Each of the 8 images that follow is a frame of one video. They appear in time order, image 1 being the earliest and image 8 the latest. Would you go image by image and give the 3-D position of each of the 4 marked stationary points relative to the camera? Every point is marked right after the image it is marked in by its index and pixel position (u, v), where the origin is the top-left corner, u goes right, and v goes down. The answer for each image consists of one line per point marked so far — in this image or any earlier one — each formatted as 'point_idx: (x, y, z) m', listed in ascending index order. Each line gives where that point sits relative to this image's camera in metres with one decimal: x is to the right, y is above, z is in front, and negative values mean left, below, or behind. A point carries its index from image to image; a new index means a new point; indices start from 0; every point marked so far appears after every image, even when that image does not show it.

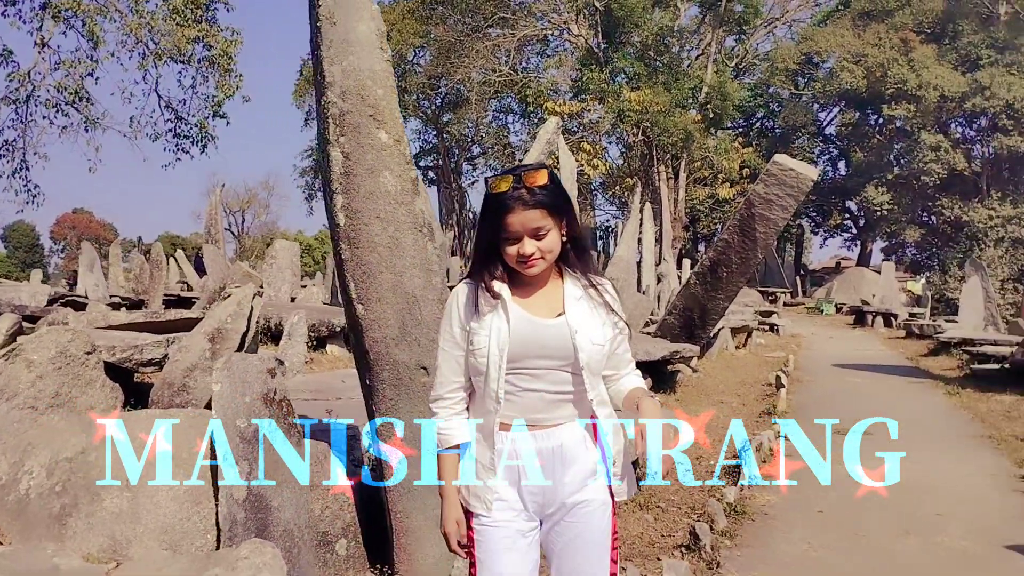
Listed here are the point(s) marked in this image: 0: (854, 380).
0: (+4.4, -1.2, +11.9) m
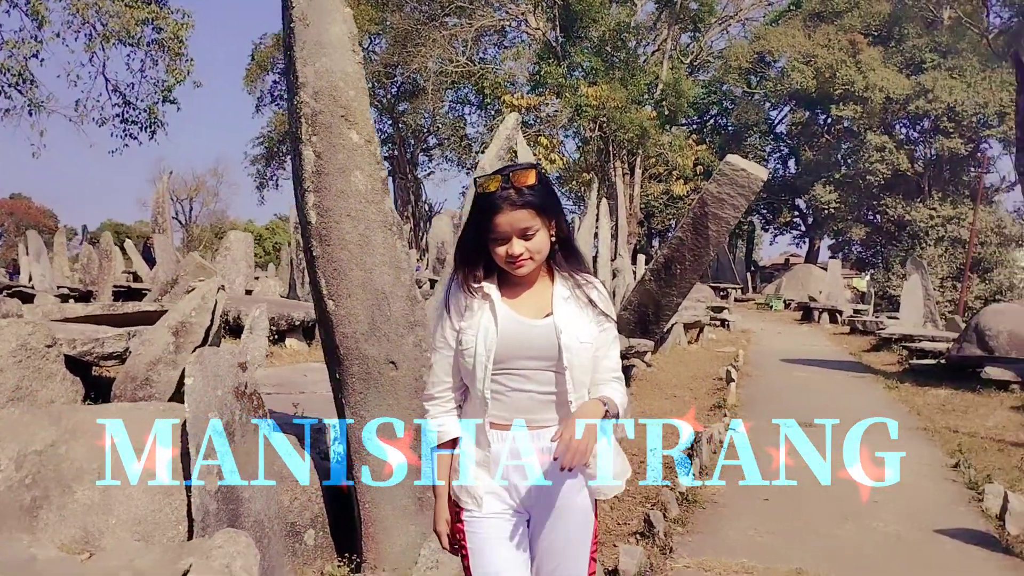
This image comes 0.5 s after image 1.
0: (+3.8, -1.1, +12.2) m
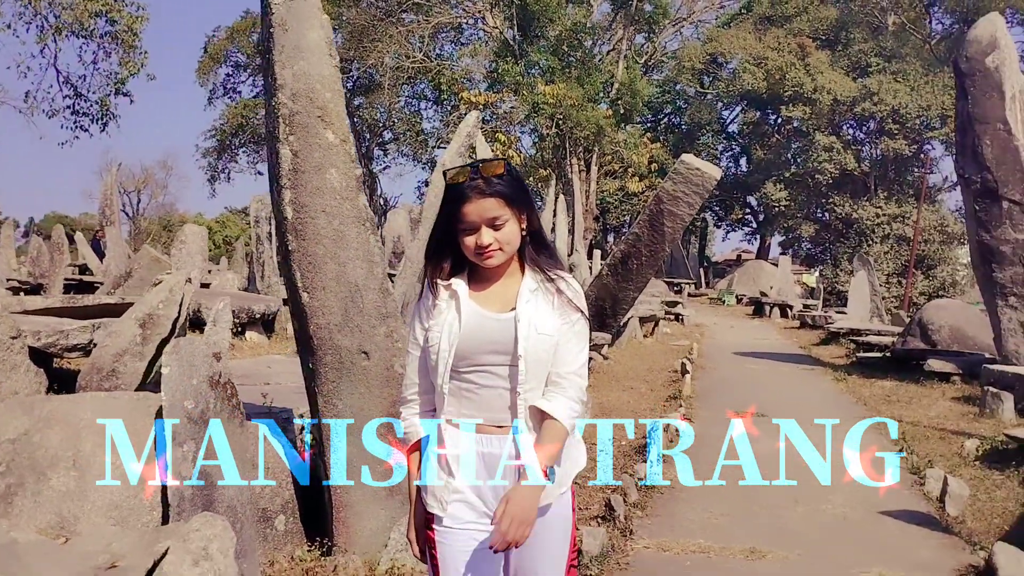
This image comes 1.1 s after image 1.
0: (+3.2, -1.1, +12.5) m
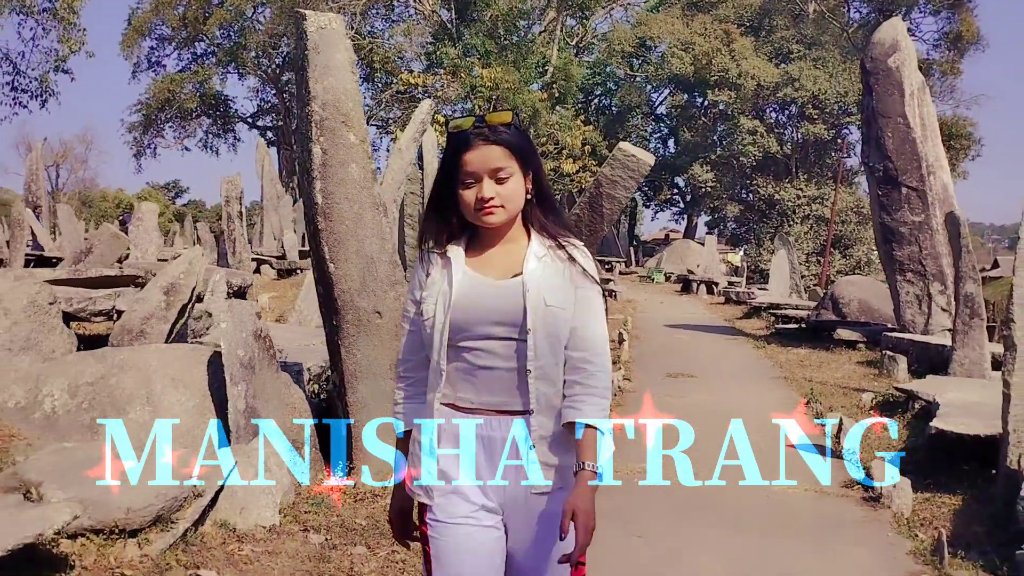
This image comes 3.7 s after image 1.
0: (+2.5, -0.7, +13.7) m
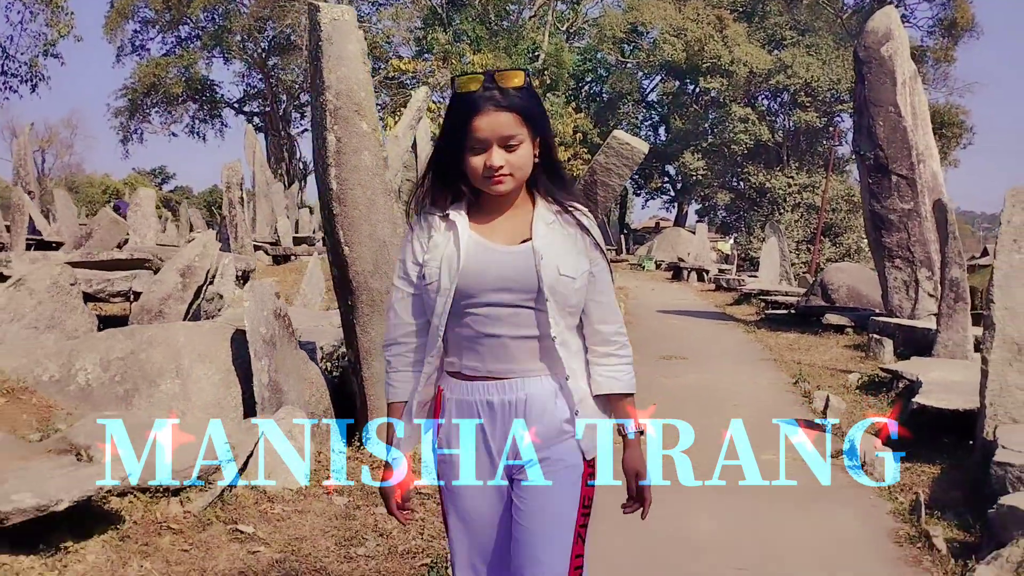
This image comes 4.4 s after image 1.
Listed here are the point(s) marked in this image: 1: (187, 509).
0: (+2.4, -0.5, +14.1) m
1: (-1.3, -0.9, +3.8) m
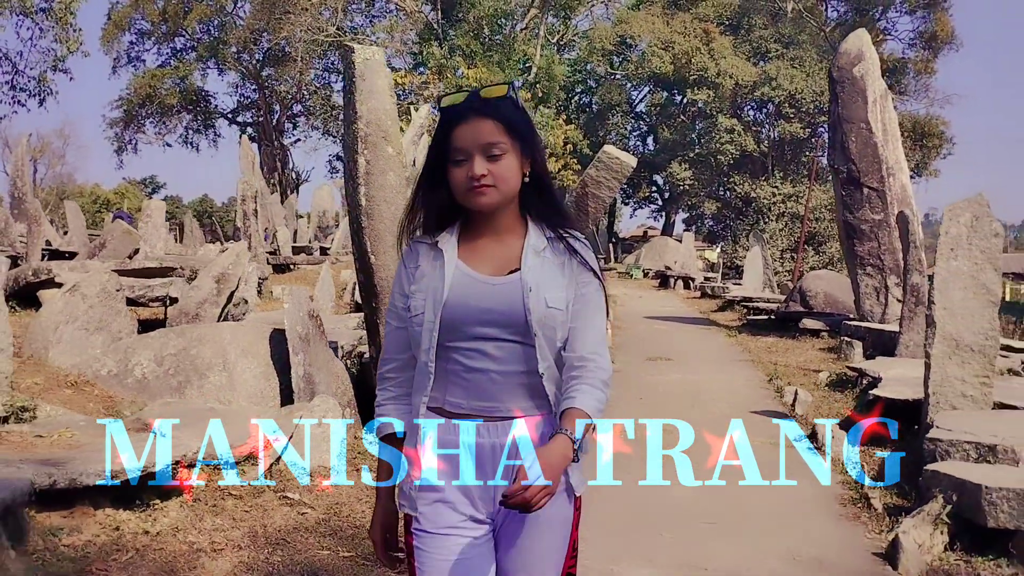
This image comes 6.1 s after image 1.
0: (+2.3, -0.6, +14.8) m
1: (-1.3, -0.9, +4.5) m
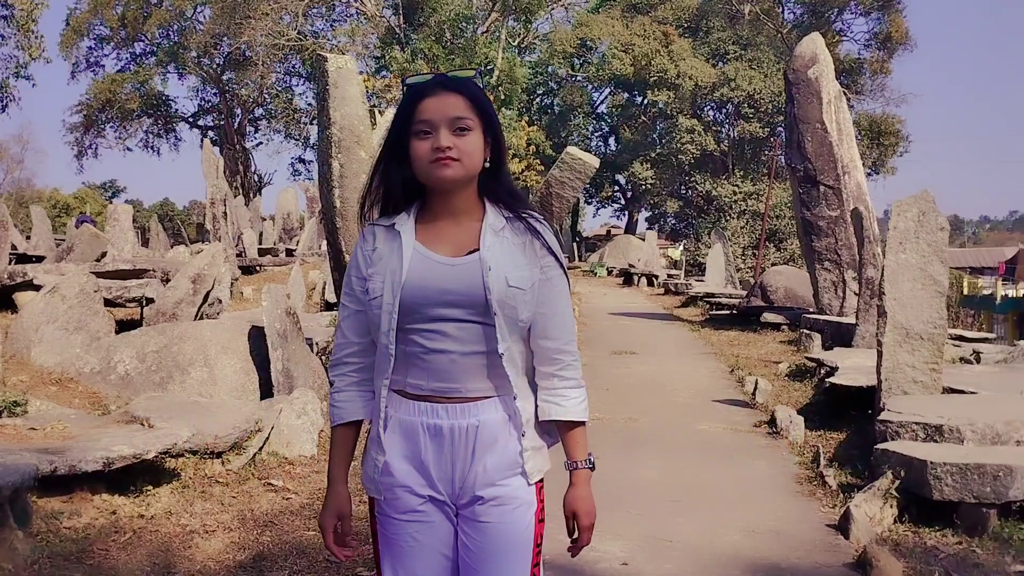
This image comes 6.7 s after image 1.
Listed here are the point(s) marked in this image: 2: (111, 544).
0: (+1.8, -0.6, +15.1) m
1: (-1.4, -0.9, +4.7) m
2: (-1.5, -1.0, +3.6) m
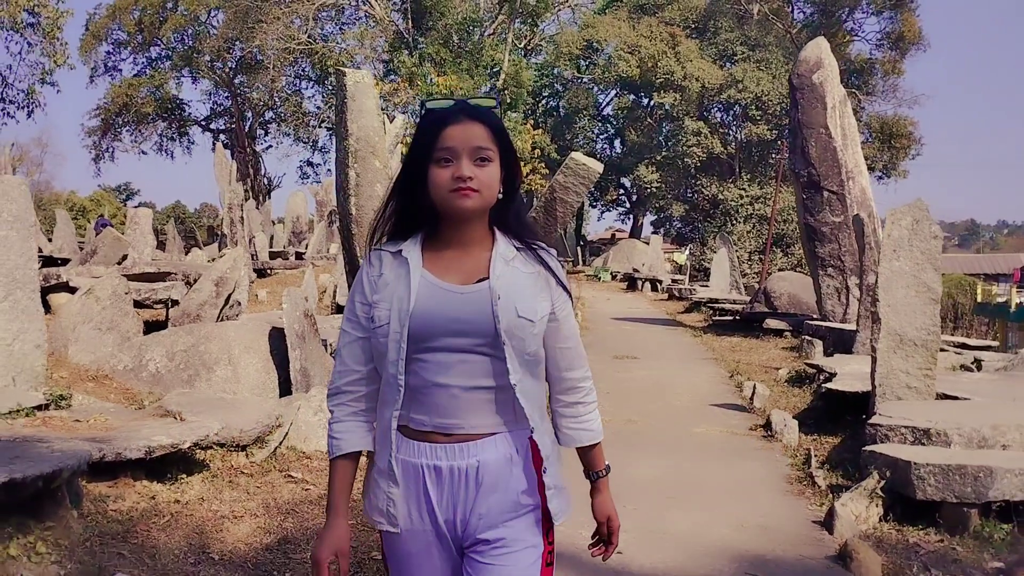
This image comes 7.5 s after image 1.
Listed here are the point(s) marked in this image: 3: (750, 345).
0: (+2.0, -0.7, +15.4) m
1: (-1.4, -0.9, +5.0) m
2: (-1.5, -1.0, +3.9) m
3: (+3.3, -0.8, +12.8) m
